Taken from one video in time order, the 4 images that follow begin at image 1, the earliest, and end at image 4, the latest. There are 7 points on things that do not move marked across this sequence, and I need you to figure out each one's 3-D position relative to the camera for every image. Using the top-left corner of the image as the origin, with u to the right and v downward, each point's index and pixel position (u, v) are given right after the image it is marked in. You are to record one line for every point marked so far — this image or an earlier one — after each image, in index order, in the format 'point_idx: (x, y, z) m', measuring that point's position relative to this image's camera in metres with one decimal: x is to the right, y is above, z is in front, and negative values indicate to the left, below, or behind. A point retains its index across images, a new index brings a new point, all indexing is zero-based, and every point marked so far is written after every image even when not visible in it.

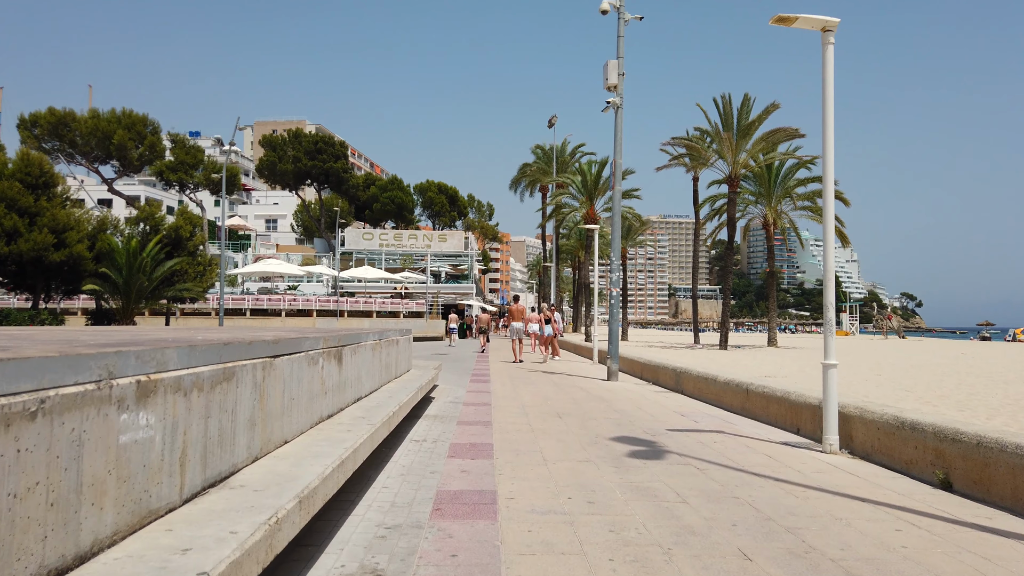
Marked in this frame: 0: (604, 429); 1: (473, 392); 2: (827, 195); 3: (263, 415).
0: (+1.1, -1.8, +9.1) m
1: (-0.7, -1.9, +13.3) m
2: (+3.5, +1.0, +8.0) m
3: (-1.5, -0.8, +4.3) m
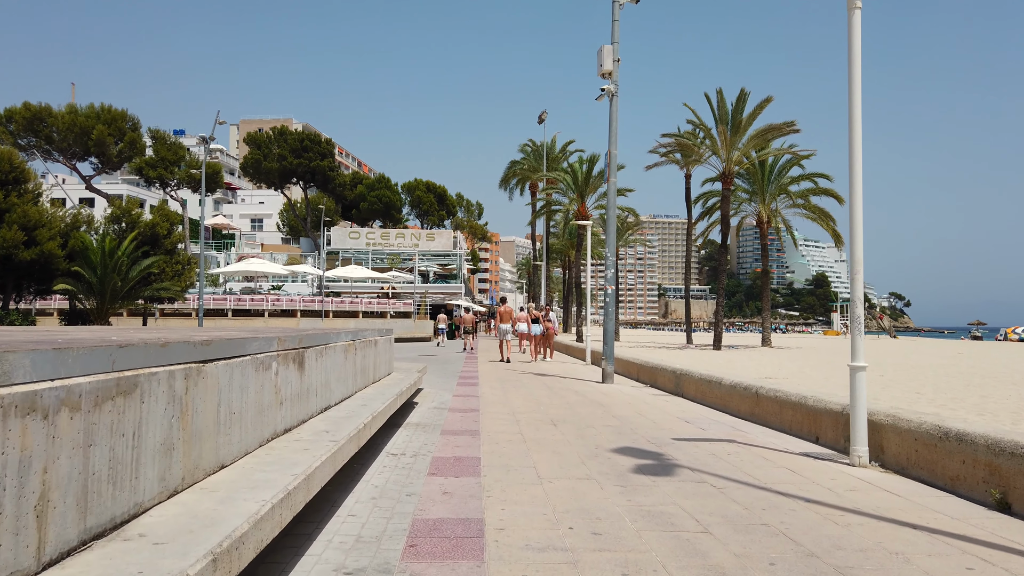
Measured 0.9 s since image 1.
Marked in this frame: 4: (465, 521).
0: (+1.0, -1.7, +8.2) m
1: (-0.9, -1.9, +12.4) m
2: (+3.4, +1.1, +7.1) m
3: (-1.5, -0.7, +3.4) m
4: (-0.3, -1.5, +4.8) m
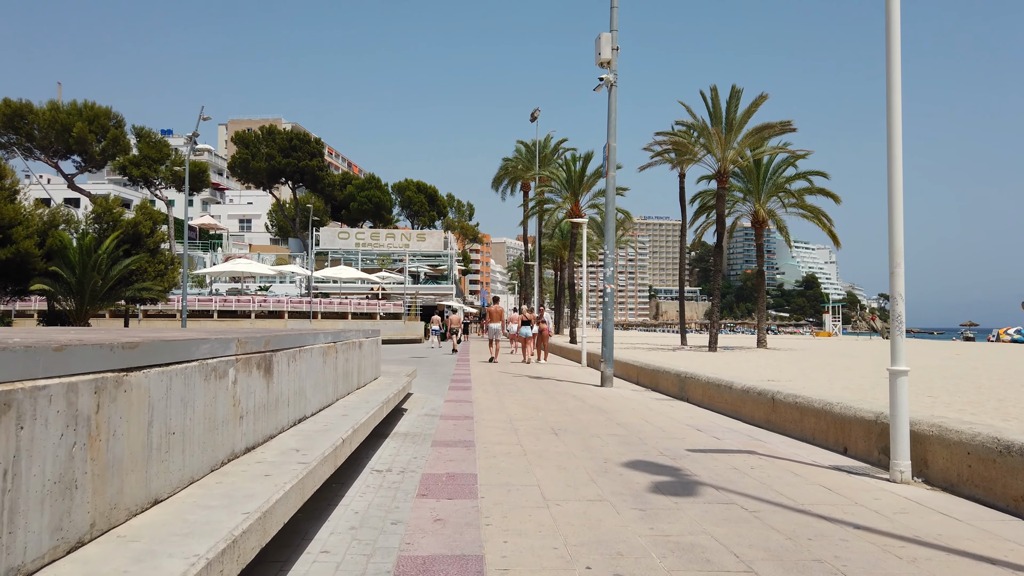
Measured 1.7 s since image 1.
0: (+1.0, -1.7, +7.4) m
1: (-0.9, -1.8, +11.6) m
2: (+3.4, +1.1, +6.4) m
3: (-1.5, -0.6, +2.6) m
4: (-0.3, -1.5, +4.0) m
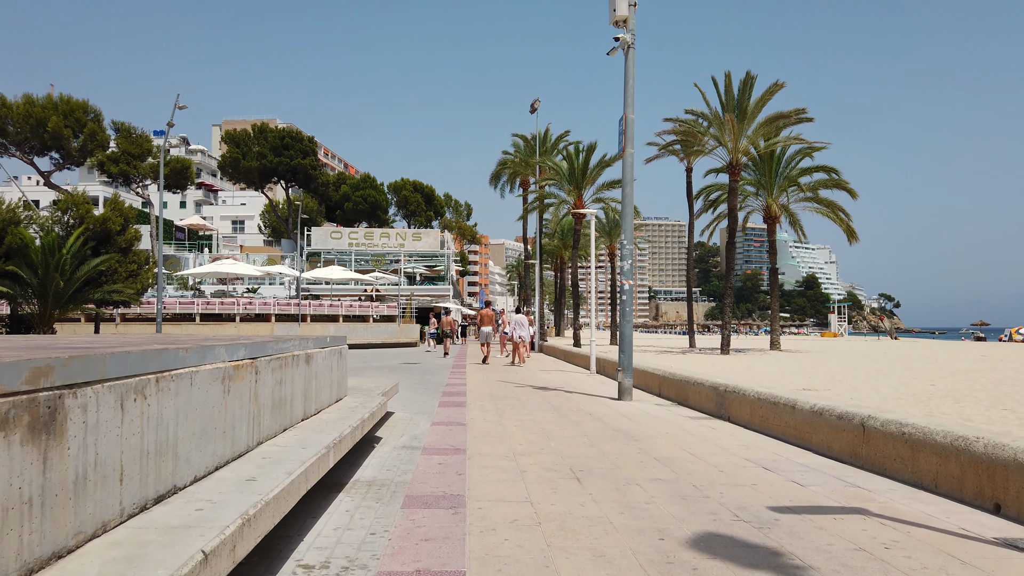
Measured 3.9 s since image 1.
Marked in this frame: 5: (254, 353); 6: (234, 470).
0: (+1.1, -1.6, +5.1) m
1: (-0.9, -1.8, +9.3) m
2: (+3.4, +1.2, +4.1) m
3: (-1.4, -0.6, +0.3) m
4: (-0.2, -1.4, +1.7) m
5: (-1.7, -0.4, +4.7) m
6: (-1.5, -1.0, +4.0) m
